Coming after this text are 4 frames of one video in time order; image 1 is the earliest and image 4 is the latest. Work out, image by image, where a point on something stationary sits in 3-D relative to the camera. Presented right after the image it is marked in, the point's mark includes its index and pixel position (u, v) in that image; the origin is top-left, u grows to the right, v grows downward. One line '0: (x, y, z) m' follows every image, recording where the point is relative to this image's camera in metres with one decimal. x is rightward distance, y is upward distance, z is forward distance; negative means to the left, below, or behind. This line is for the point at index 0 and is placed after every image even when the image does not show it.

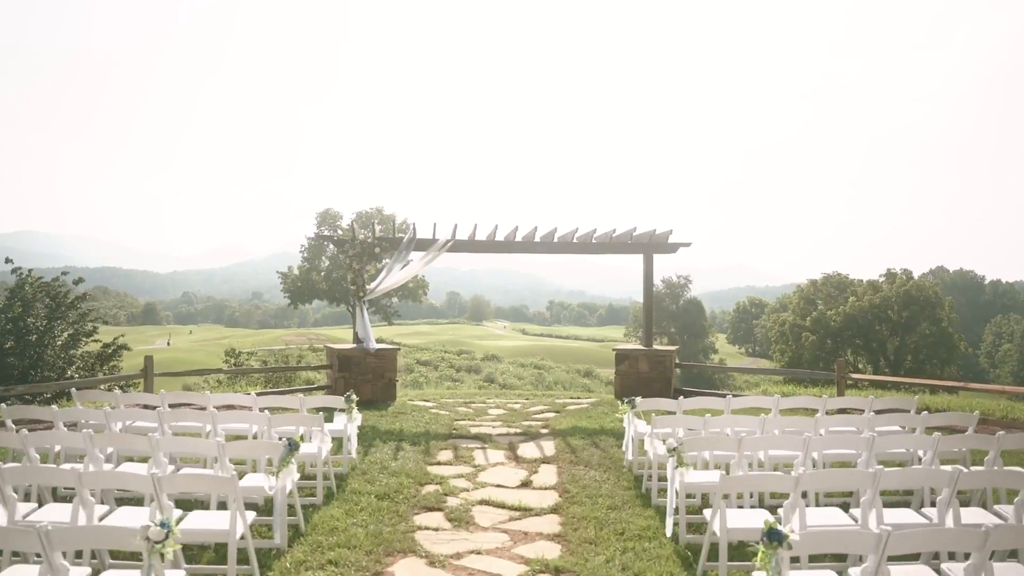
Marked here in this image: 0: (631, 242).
0: (+1.7, +0.7, +8.0) m
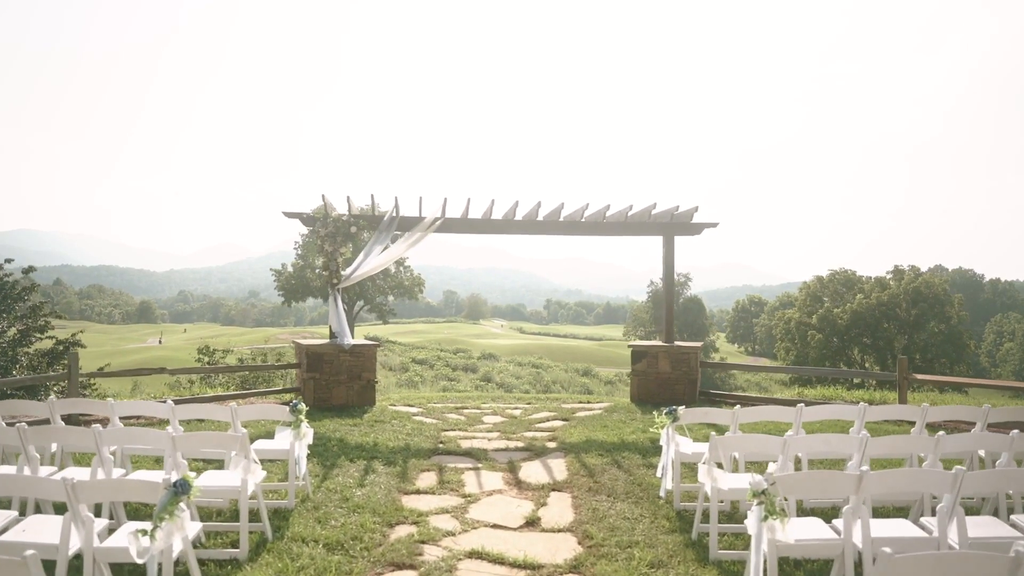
0: (+1.7, +0.8, +7.0) m
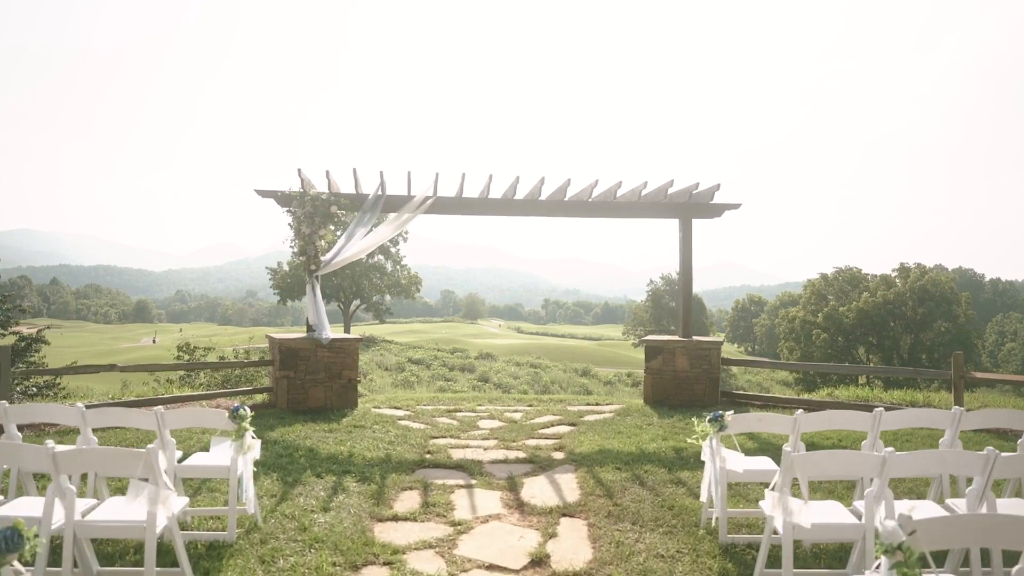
0: (+1.7, +1.0, +6.3) m
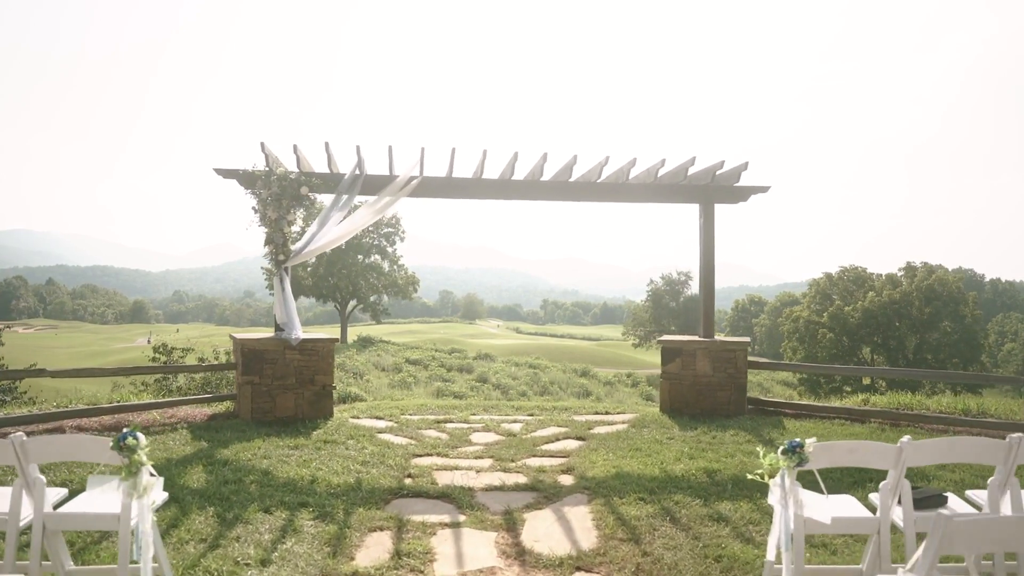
0: (+1.7, +1.0, +5.7) m
